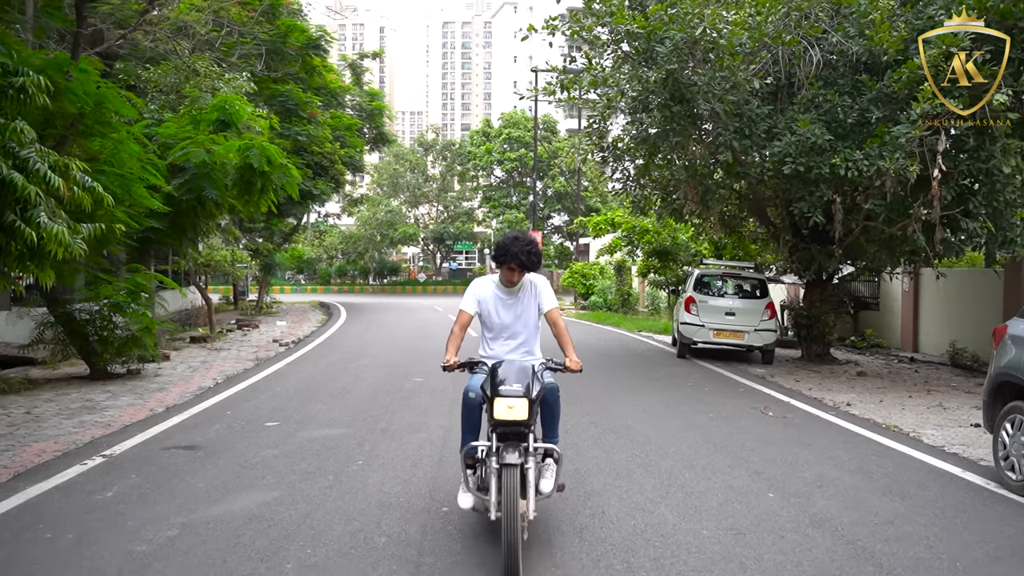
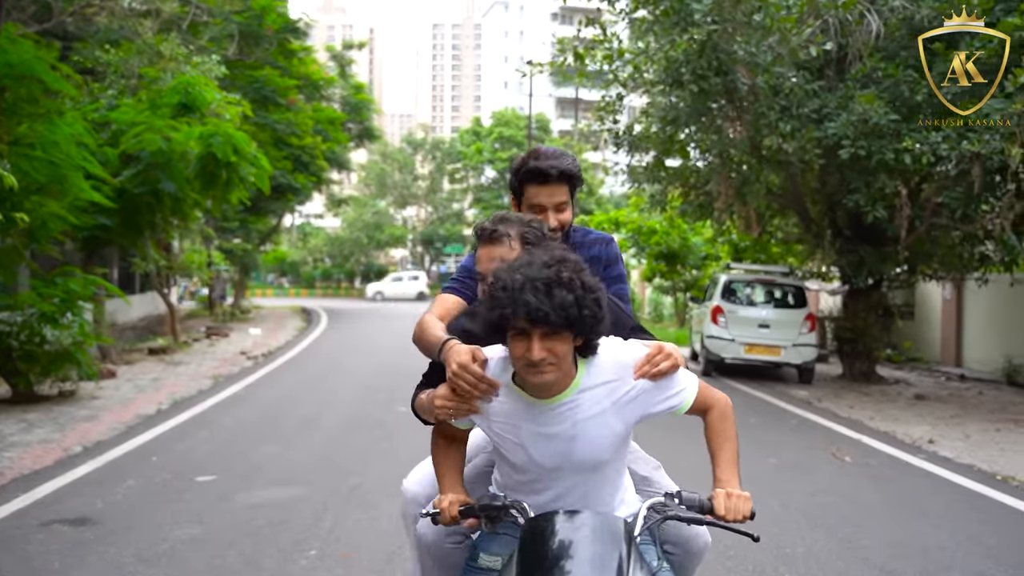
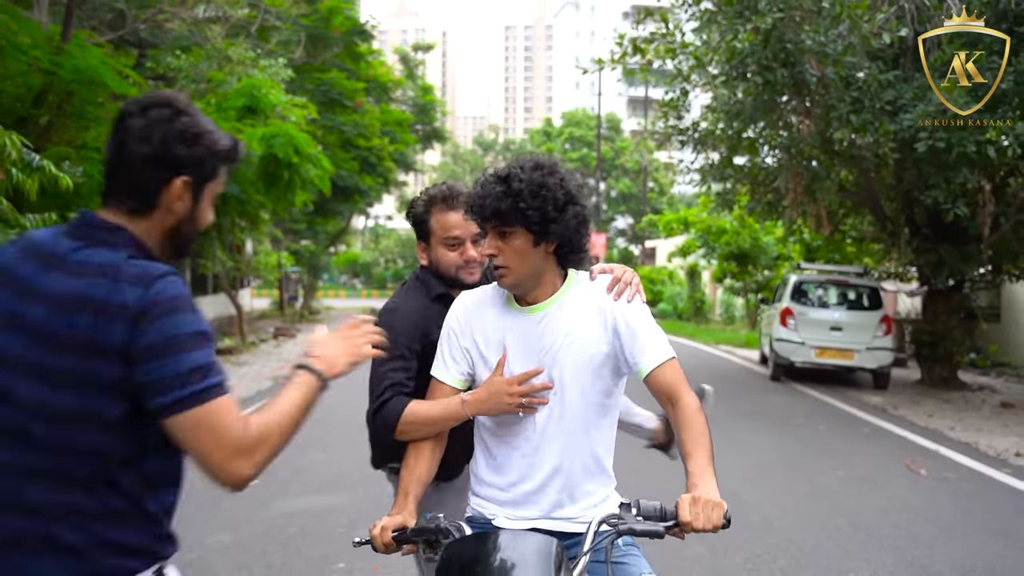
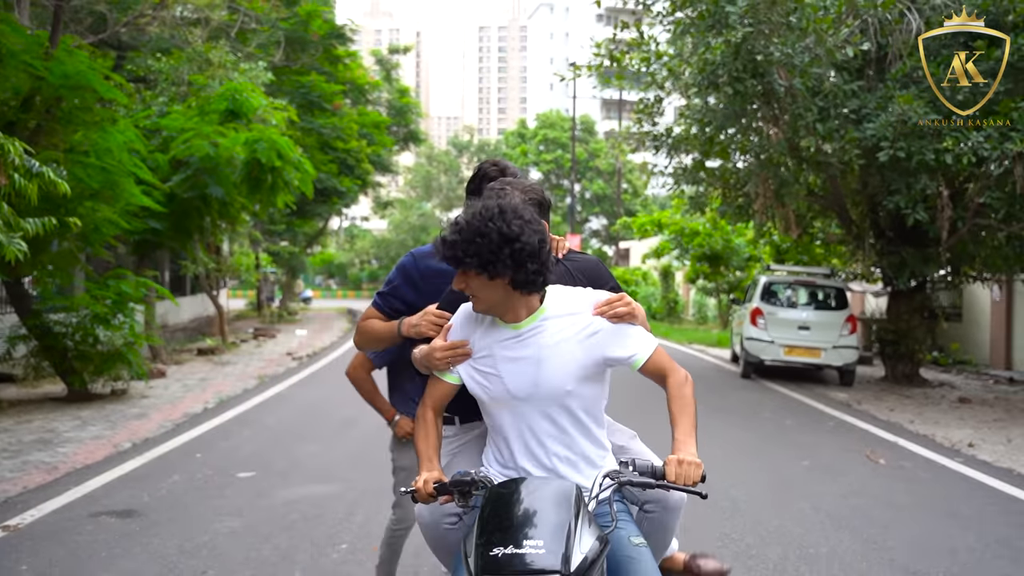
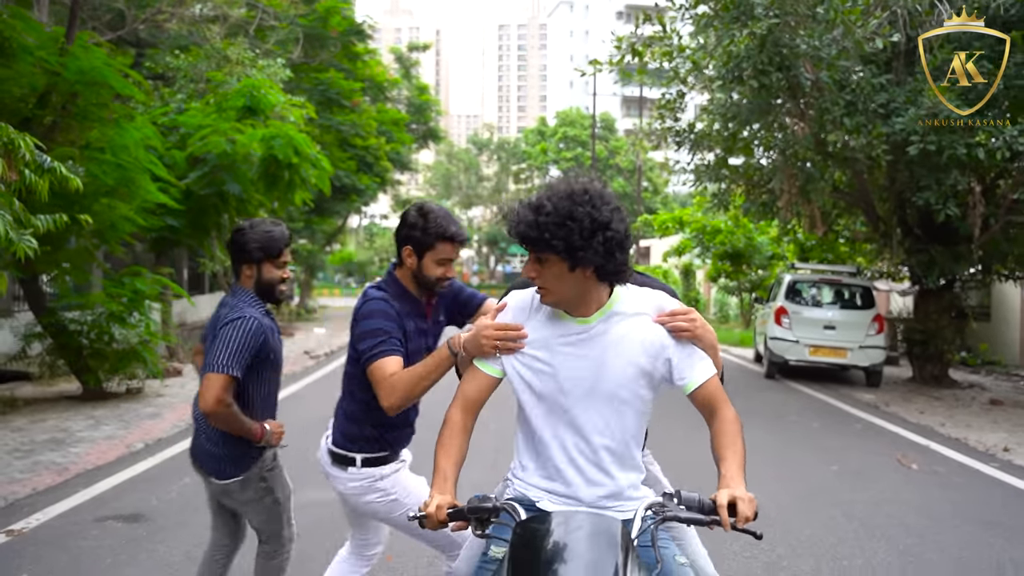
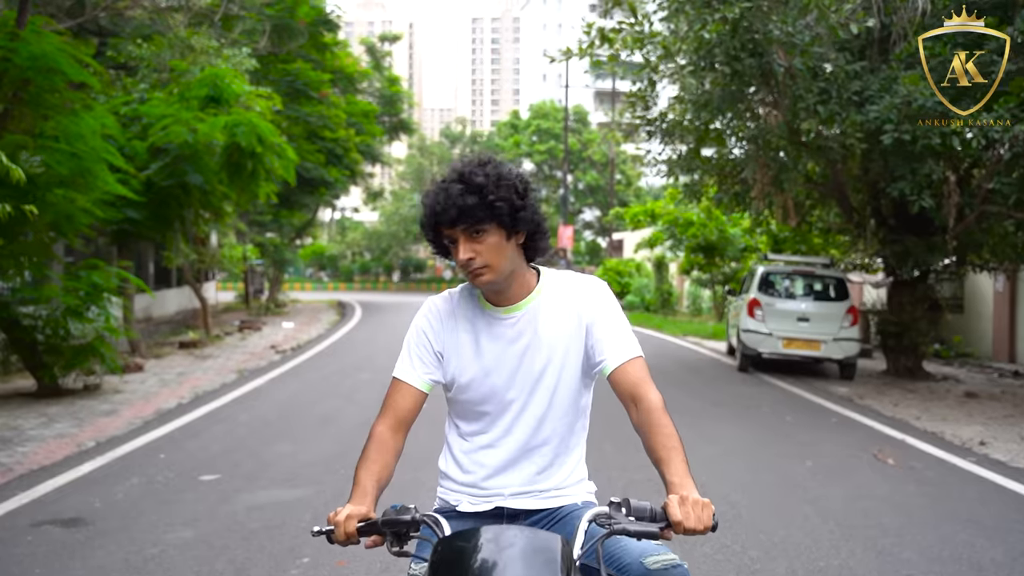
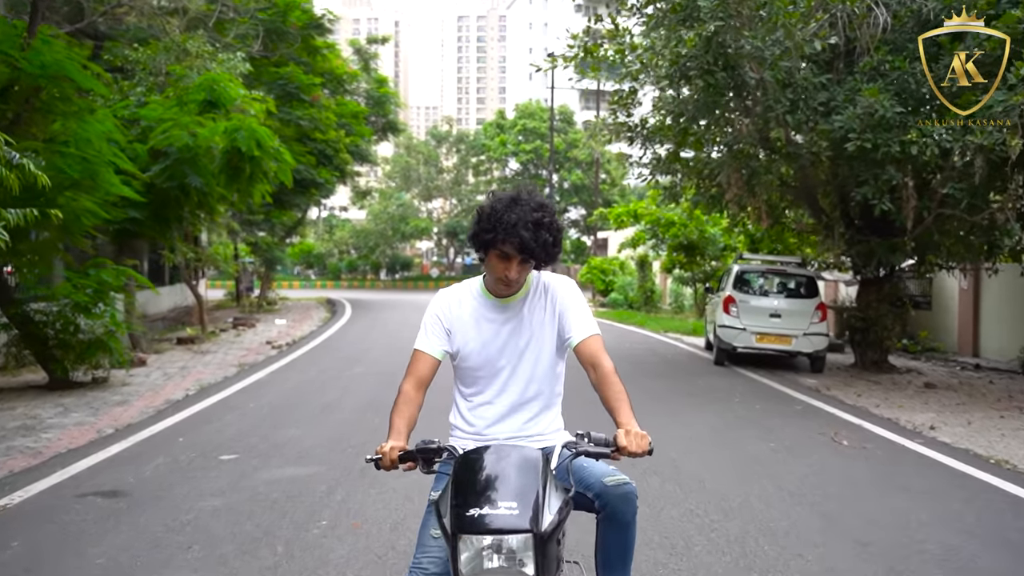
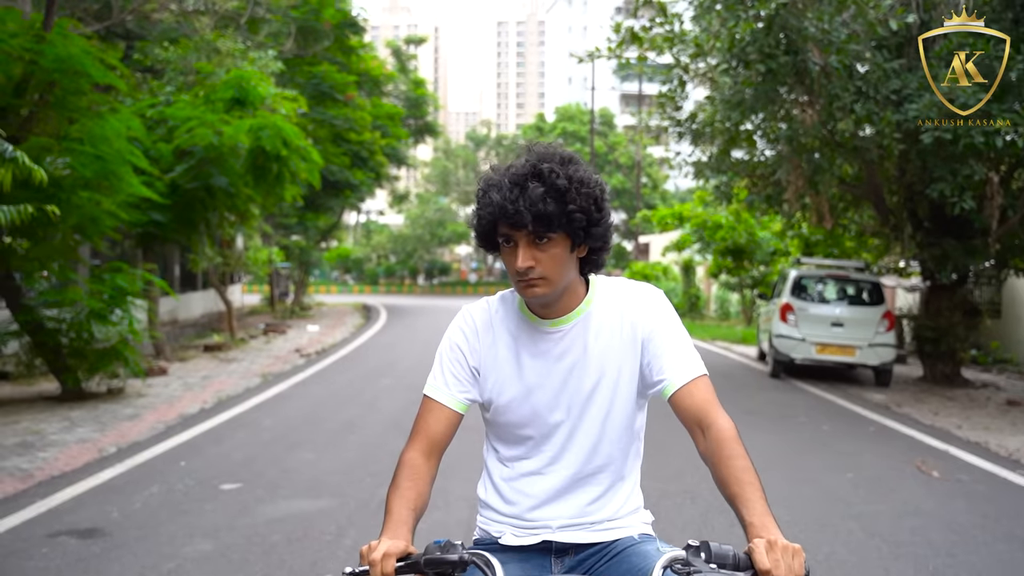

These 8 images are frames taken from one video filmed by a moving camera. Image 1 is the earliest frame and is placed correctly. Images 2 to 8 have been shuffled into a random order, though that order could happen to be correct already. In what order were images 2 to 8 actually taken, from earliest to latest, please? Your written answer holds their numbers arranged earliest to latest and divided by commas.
7, 6, 8, 3, 5, 4, 2
